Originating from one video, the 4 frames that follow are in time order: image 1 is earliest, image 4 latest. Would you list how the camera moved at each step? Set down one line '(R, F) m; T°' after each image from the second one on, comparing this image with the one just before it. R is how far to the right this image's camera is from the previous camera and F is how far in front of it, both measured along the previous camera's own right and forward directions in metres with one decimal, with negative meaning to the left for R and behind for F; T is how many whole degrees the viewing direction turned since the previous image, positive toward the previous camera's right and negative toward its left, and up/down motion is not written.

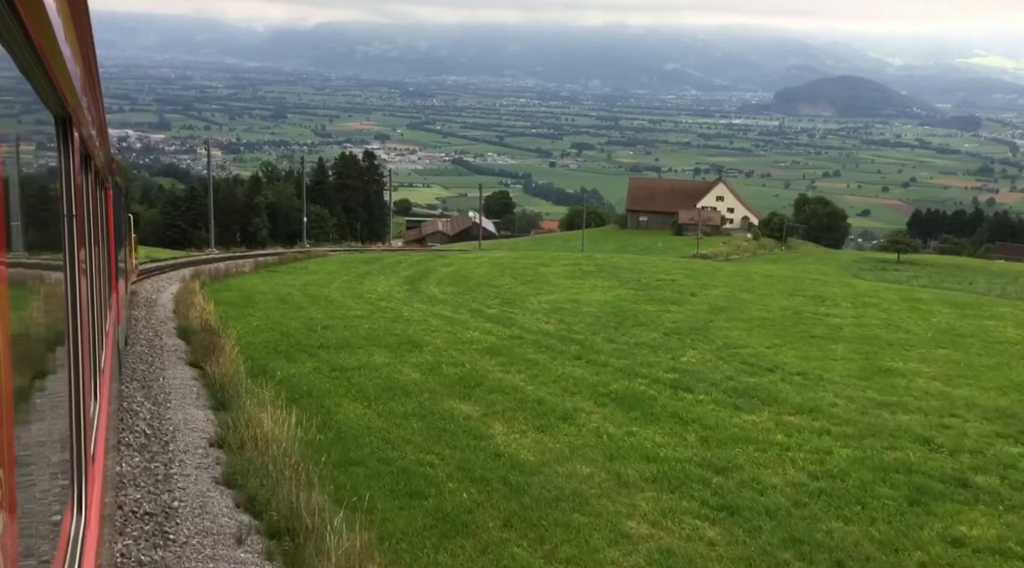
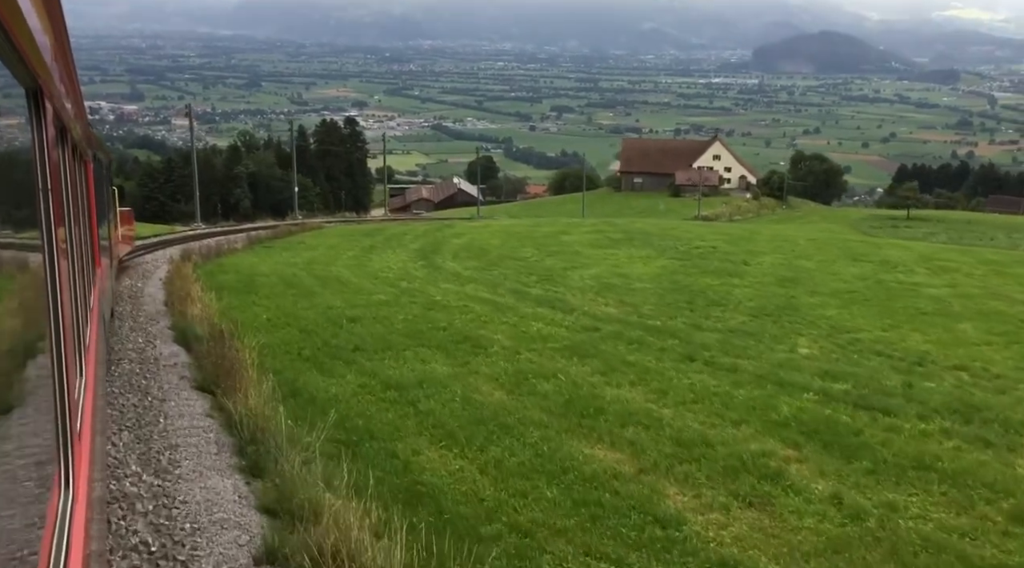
(-1.4, +3.5) m; +1°
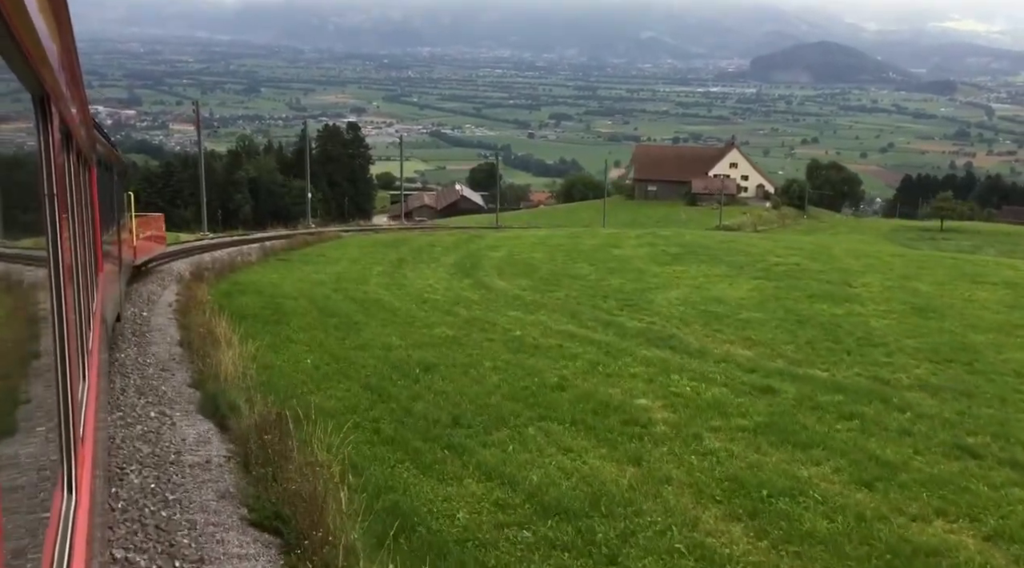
(-1.7, +4.1) m; 0°
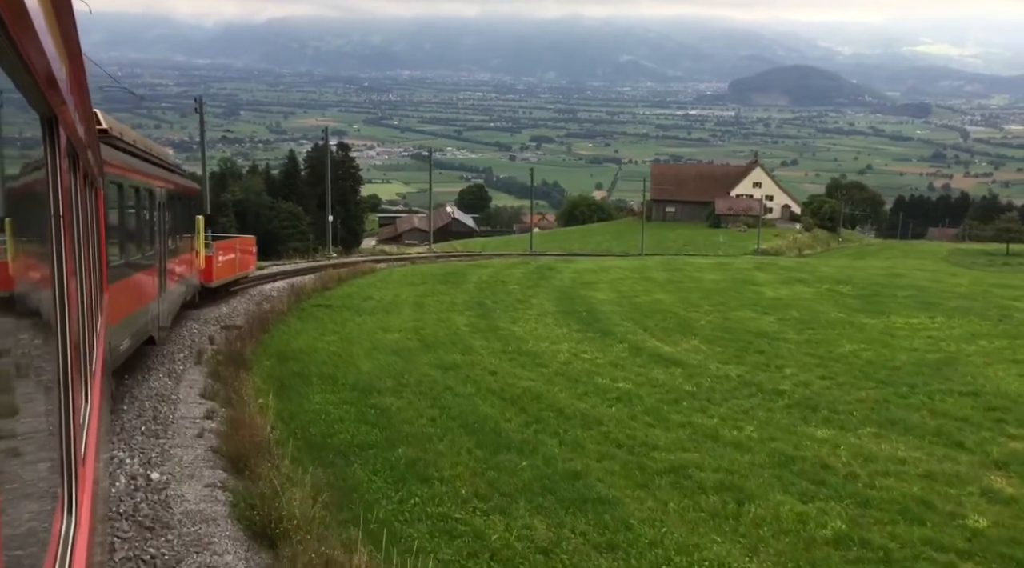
(-3.8, +9.5) m; +1°
